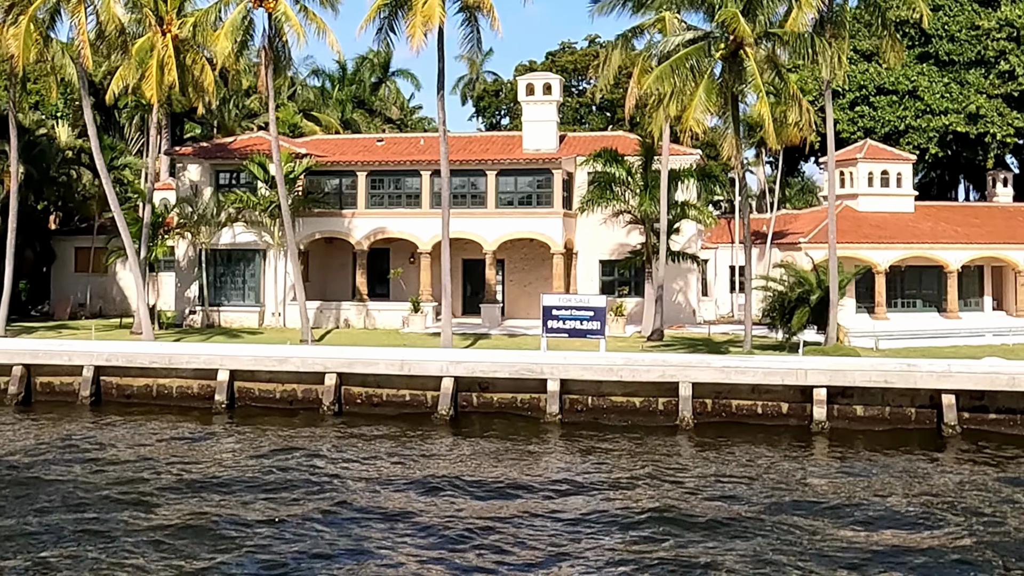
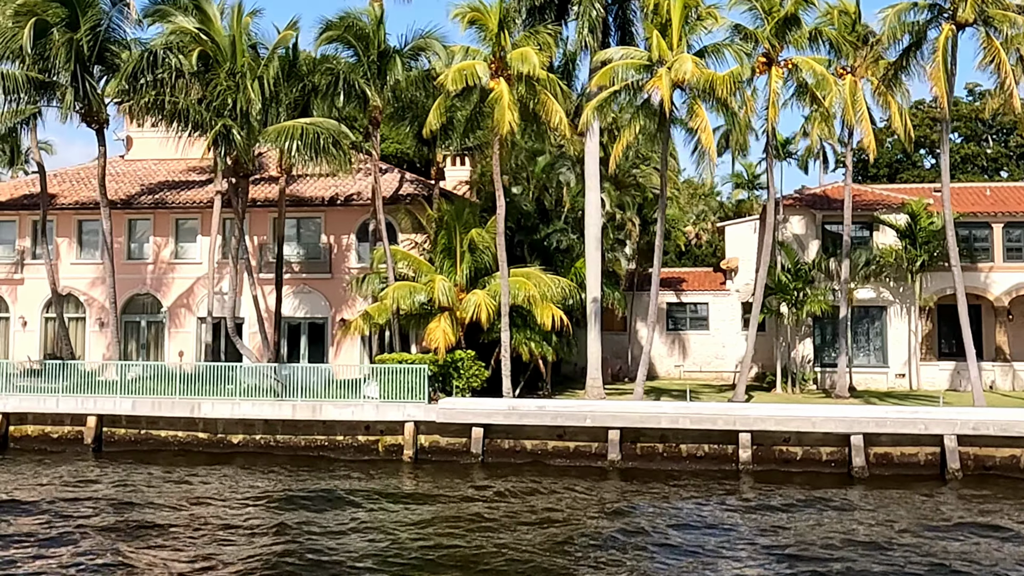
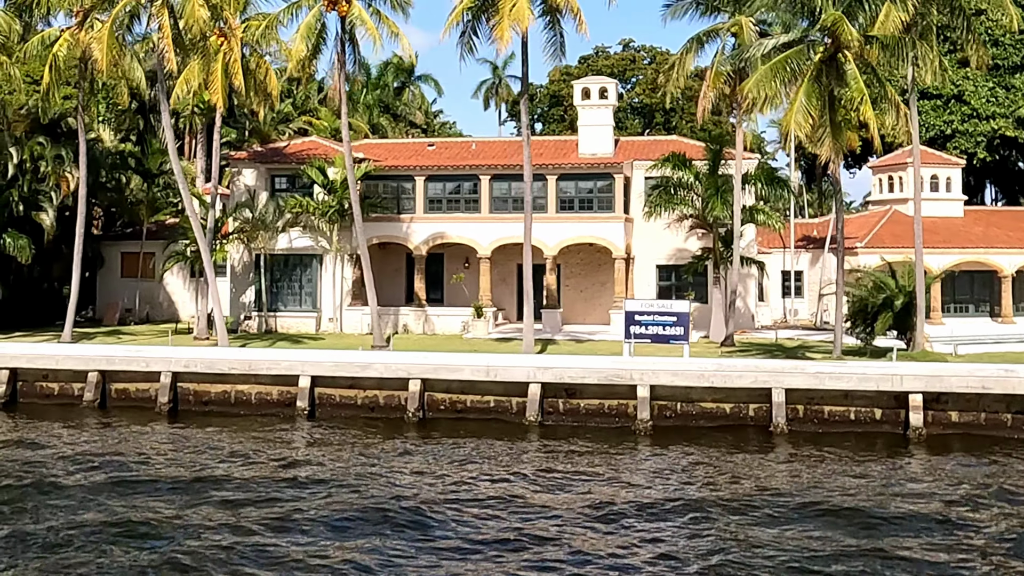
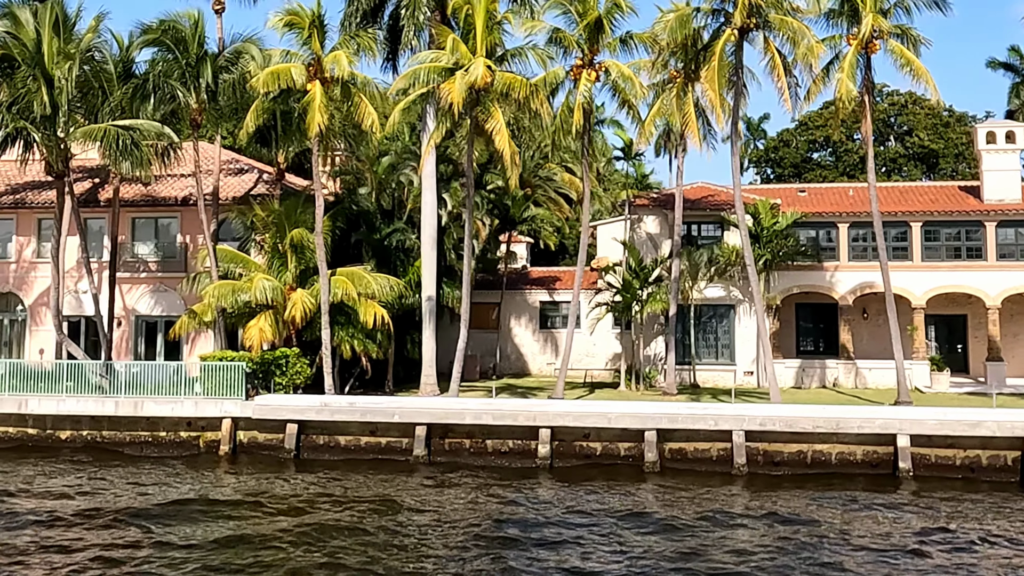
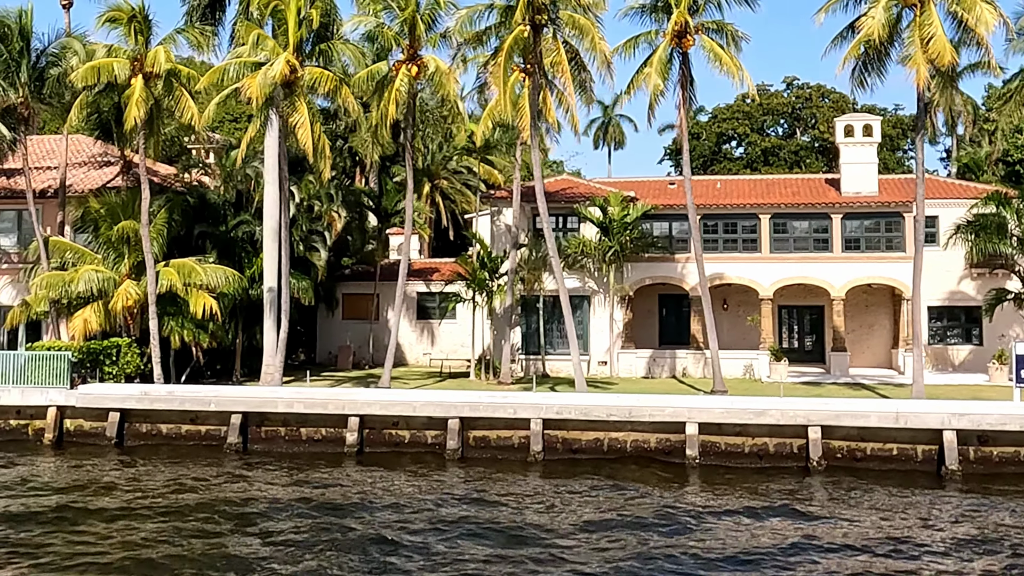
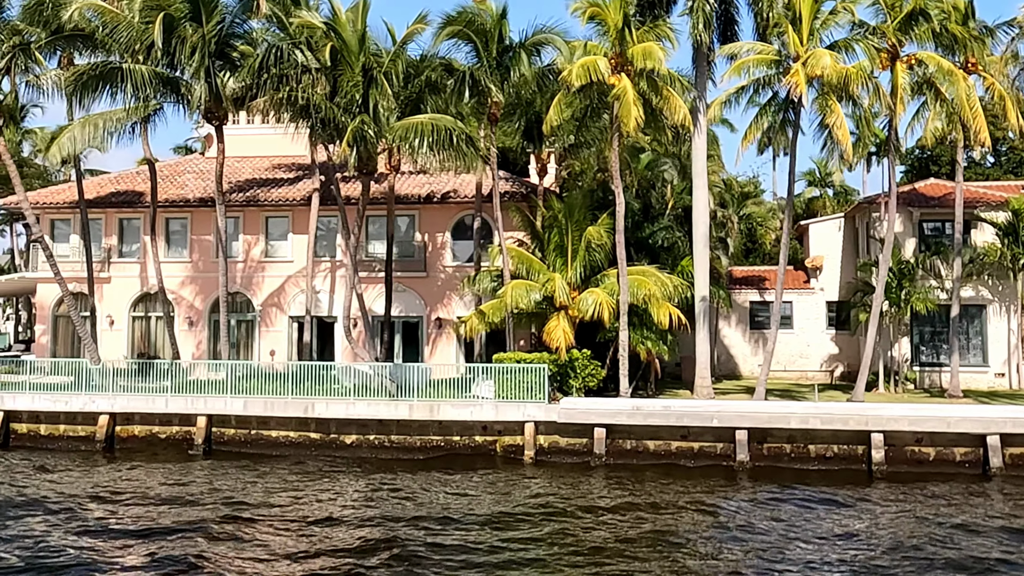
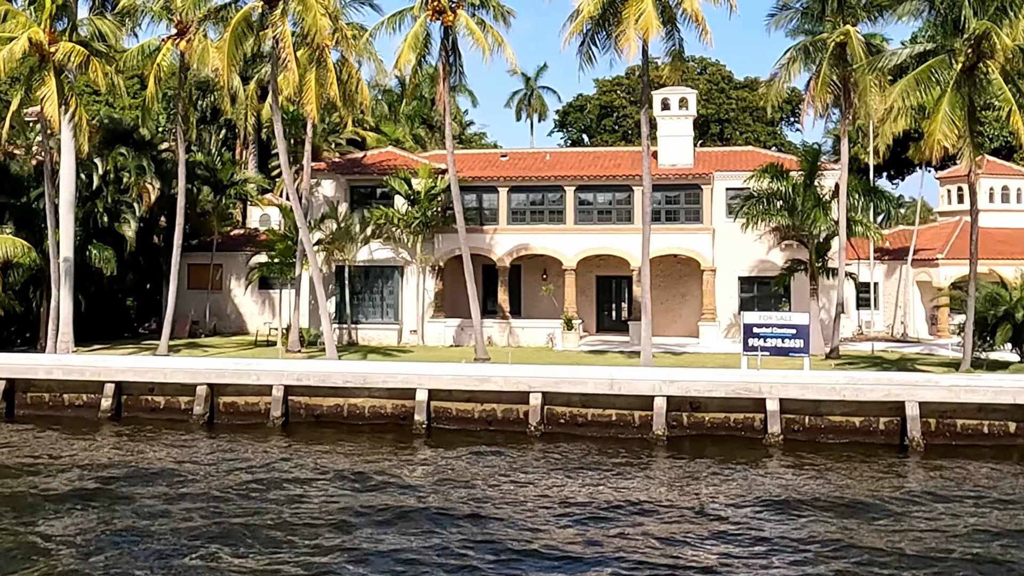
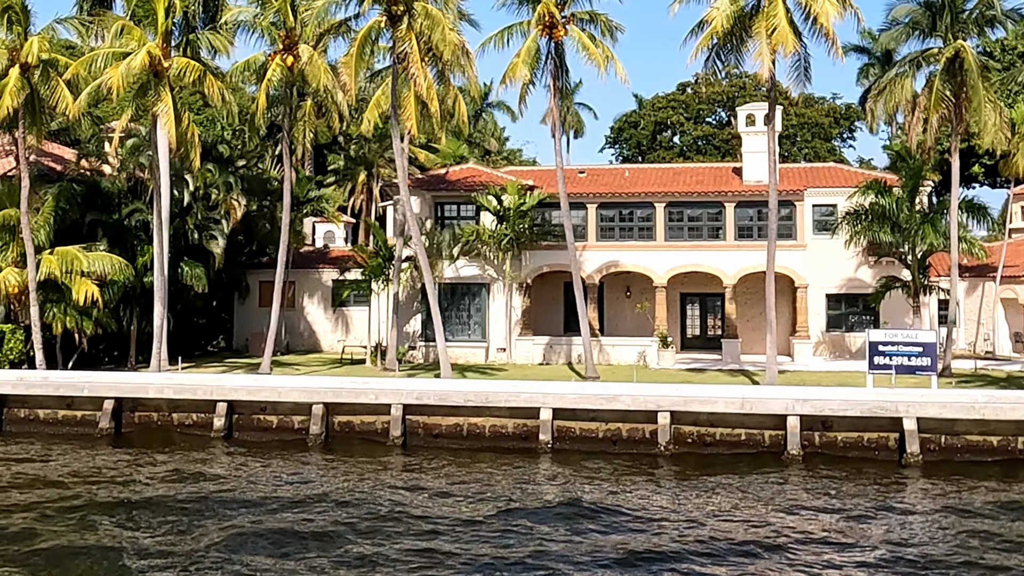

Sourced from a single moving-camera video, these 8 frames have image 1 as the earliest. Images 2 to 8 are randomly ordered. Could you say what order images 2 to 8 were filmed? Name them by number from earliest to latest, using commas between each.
3, 7, 8, 5, 4, 2, 6
